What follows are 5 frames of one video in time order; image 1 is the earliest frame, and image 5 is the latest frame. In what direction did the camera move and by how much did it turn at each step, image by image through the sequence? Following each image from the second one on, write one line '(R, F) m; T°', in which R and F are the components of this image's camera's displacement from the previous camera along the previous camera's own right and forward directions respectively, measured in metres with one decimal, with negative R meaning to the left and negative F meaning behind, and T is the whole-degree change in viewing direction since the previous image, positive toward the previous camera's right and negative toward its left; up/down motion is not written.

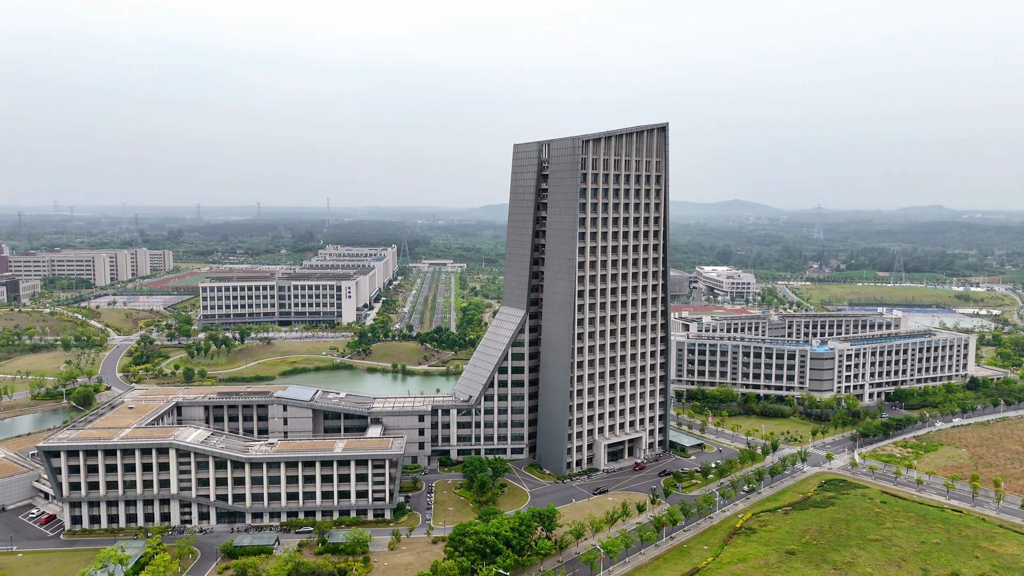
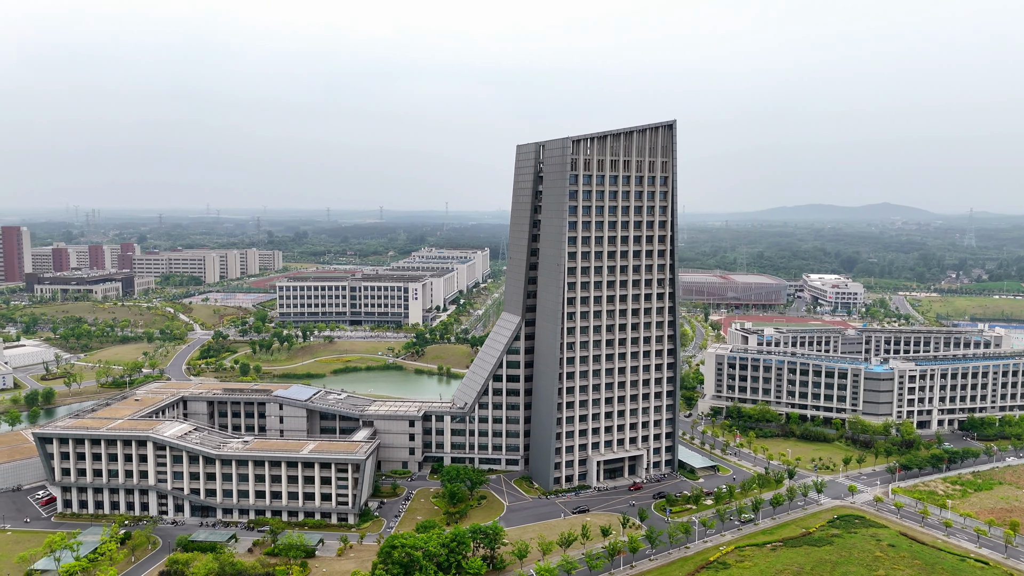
(+8.9, +3.0) m; -9°
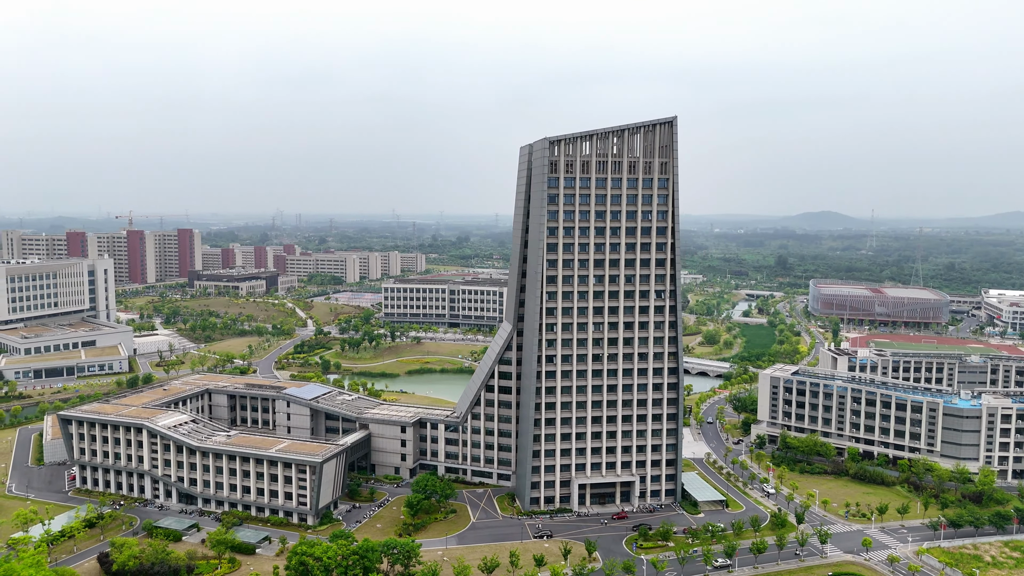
(+12.2, +3.7) m; -12°
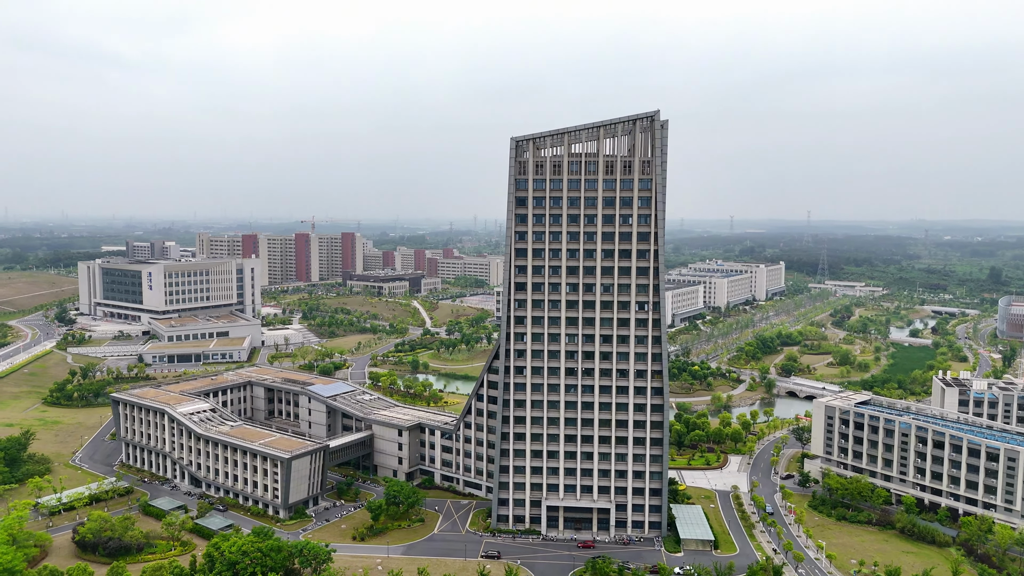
(+13.4, +3.3) m; -14°
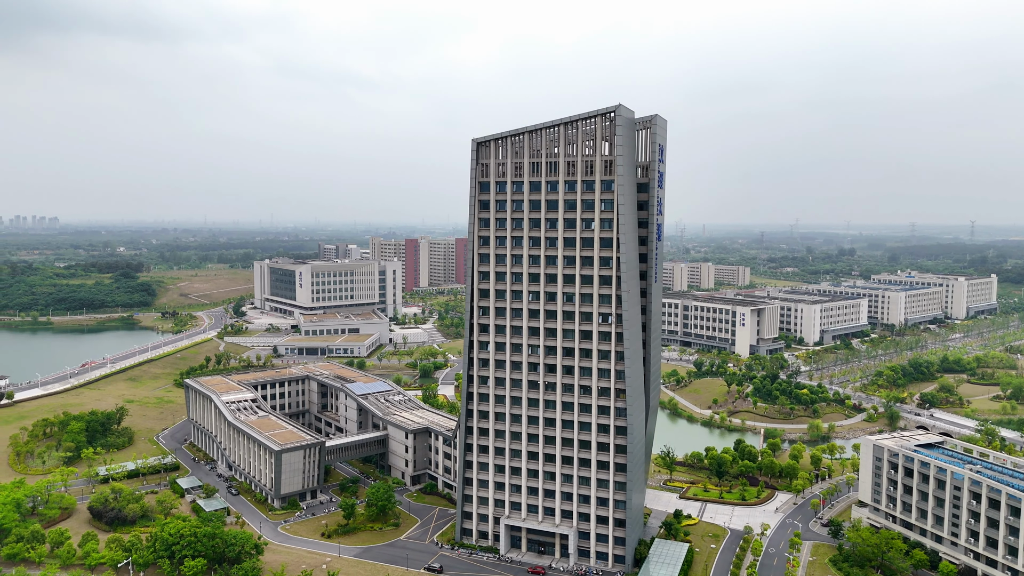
(+14.5, +2.7) m; -15°
